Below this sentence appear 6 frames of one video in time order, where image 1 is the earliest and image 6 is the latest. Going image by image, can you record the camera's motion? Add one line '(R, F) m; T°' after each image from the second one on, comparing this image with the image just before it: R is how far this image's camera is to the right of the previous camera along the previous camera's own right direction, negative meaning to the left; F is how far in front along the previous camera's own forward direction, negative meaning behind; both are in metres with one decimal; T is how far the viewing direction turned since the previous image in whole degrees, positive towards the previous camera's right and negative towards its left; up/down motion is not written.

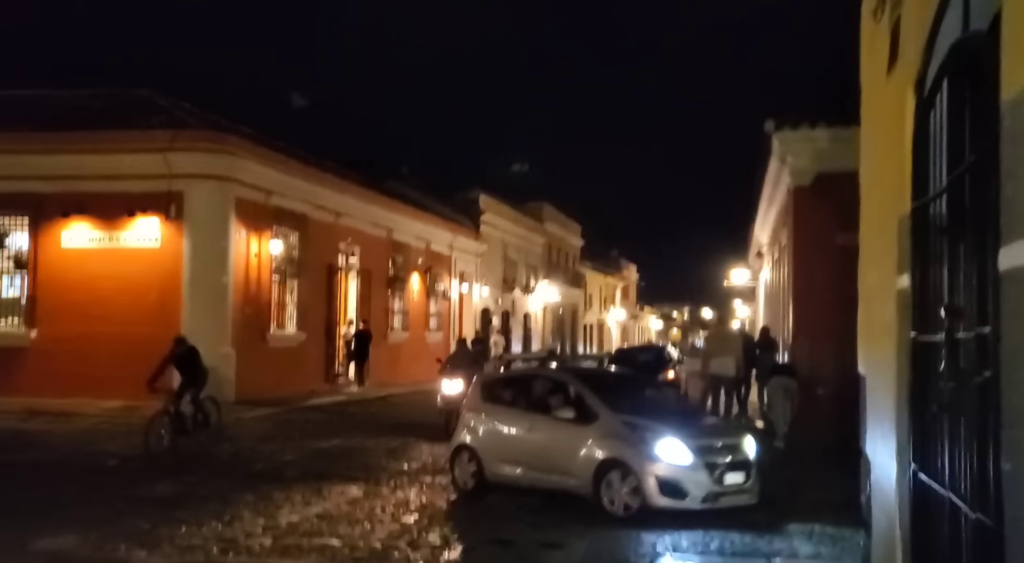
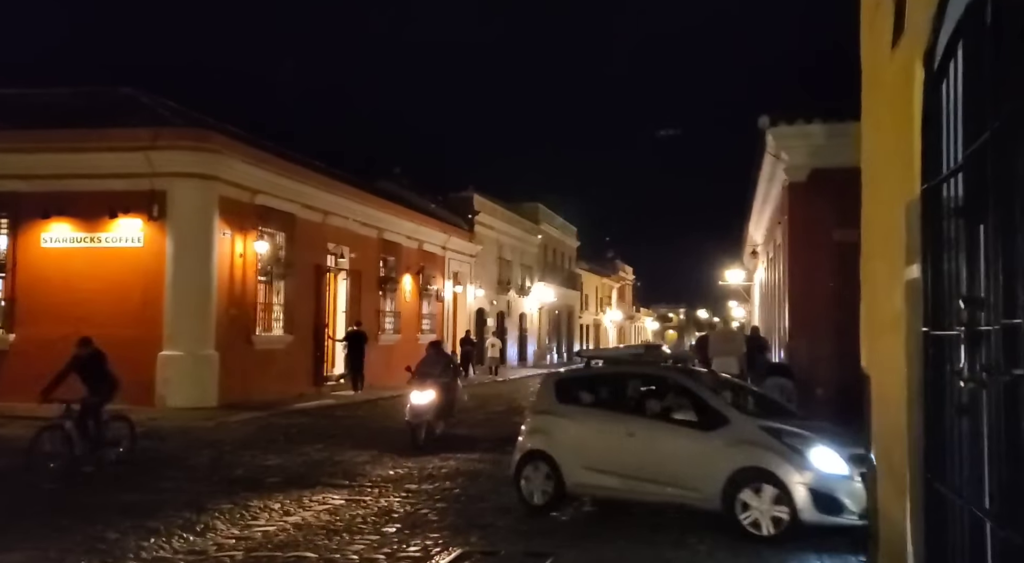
(+0.1, +0.5) m; 0°
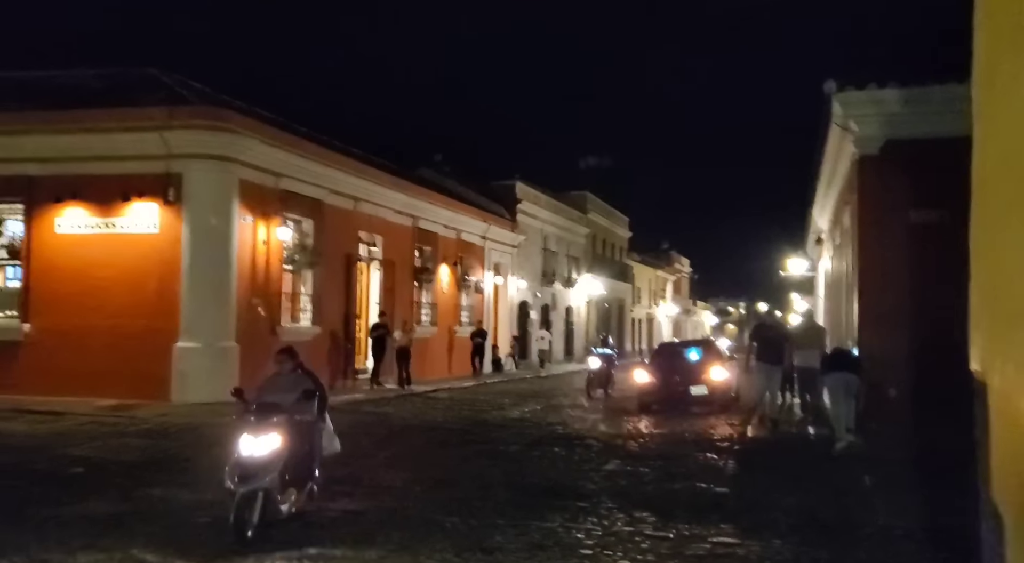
(+0.3, +1.4) m; -3°
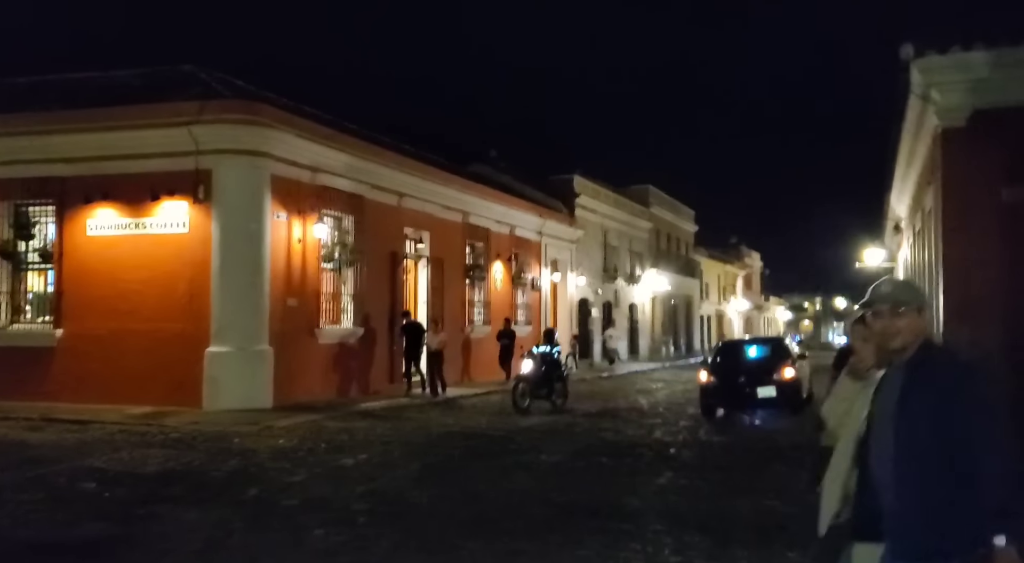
(+0.4, +1.2) m; -4°
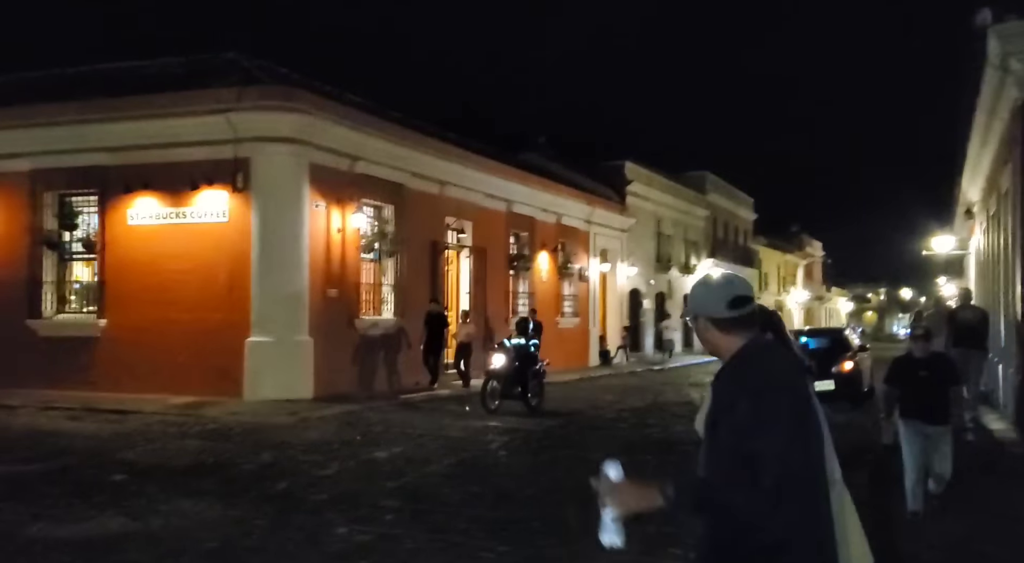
(+0.2, +0.4) m; -3°
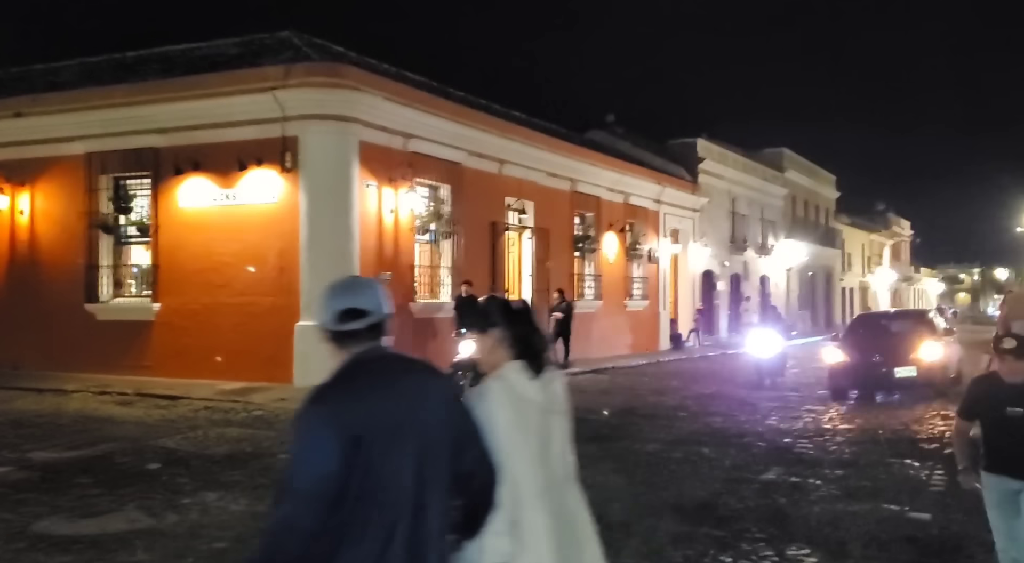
(+0.4, +0.7) m; -4°
